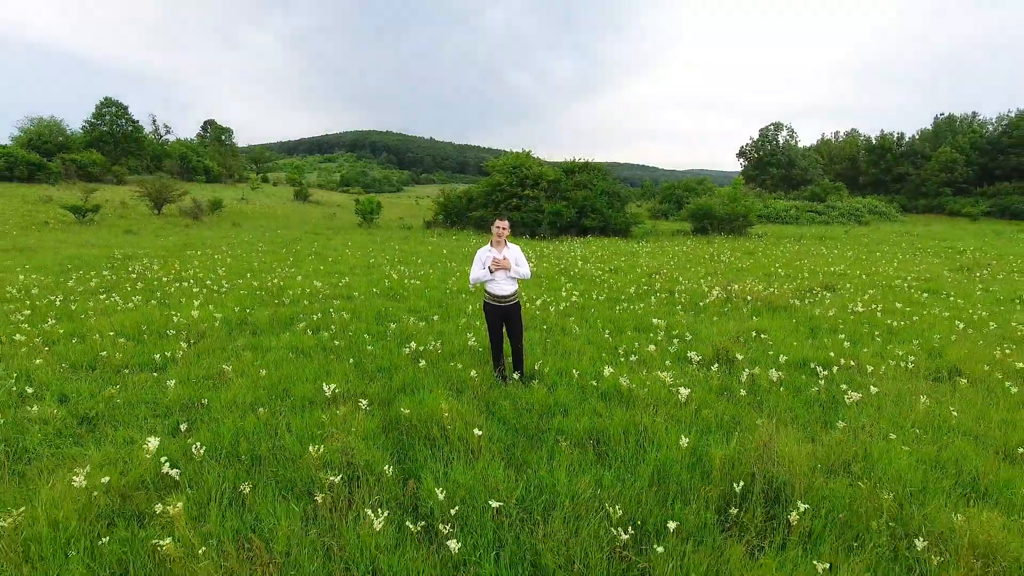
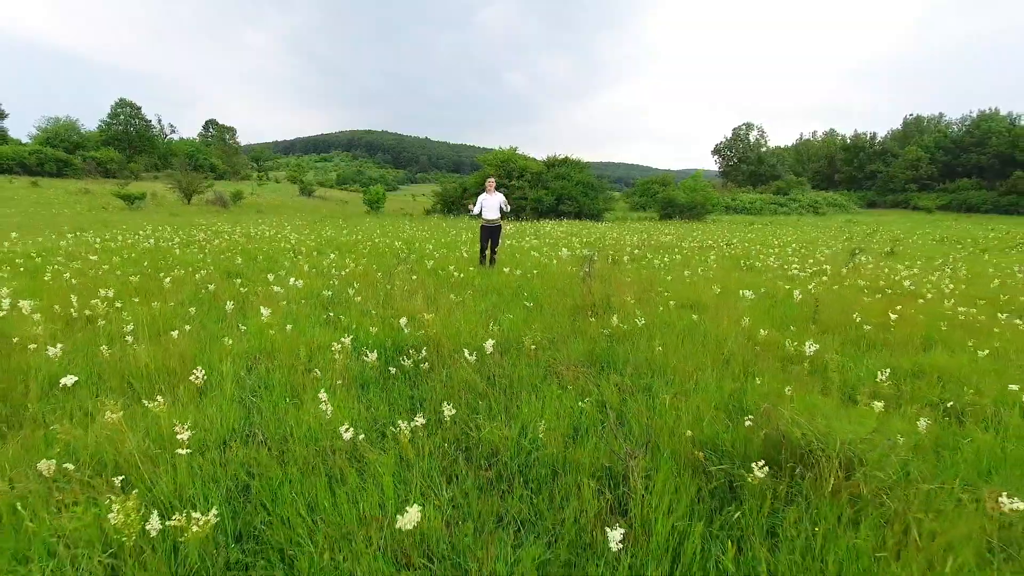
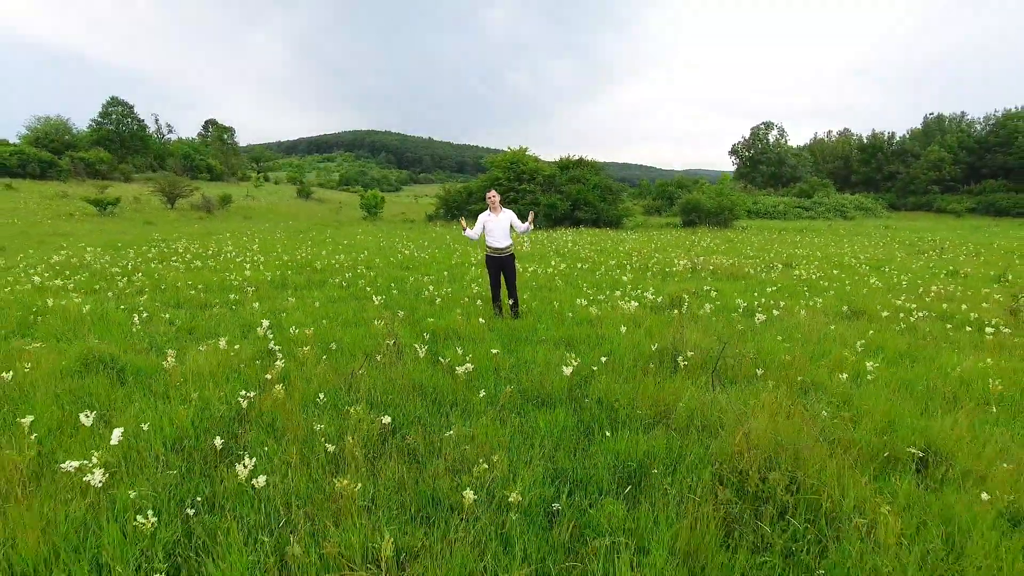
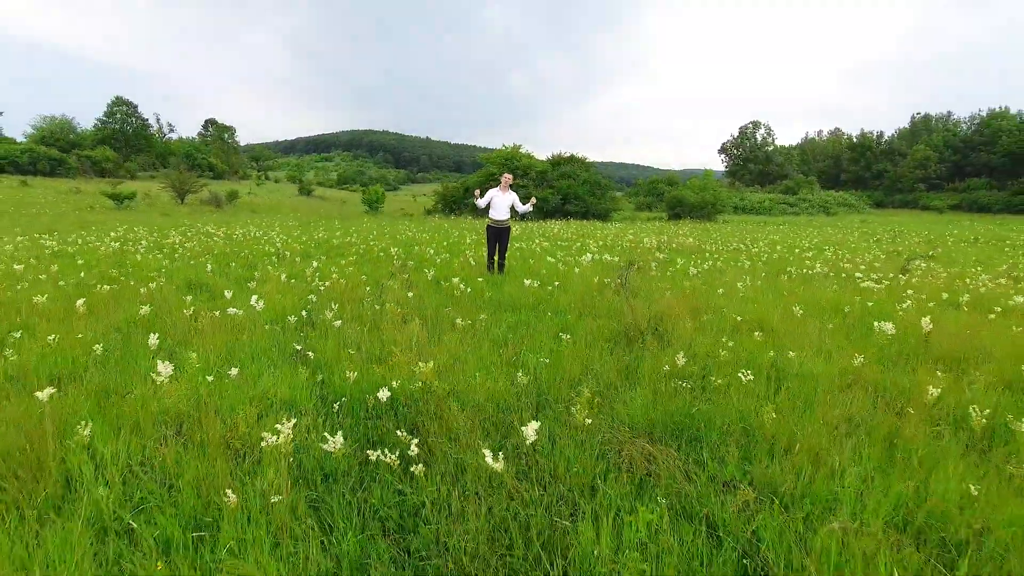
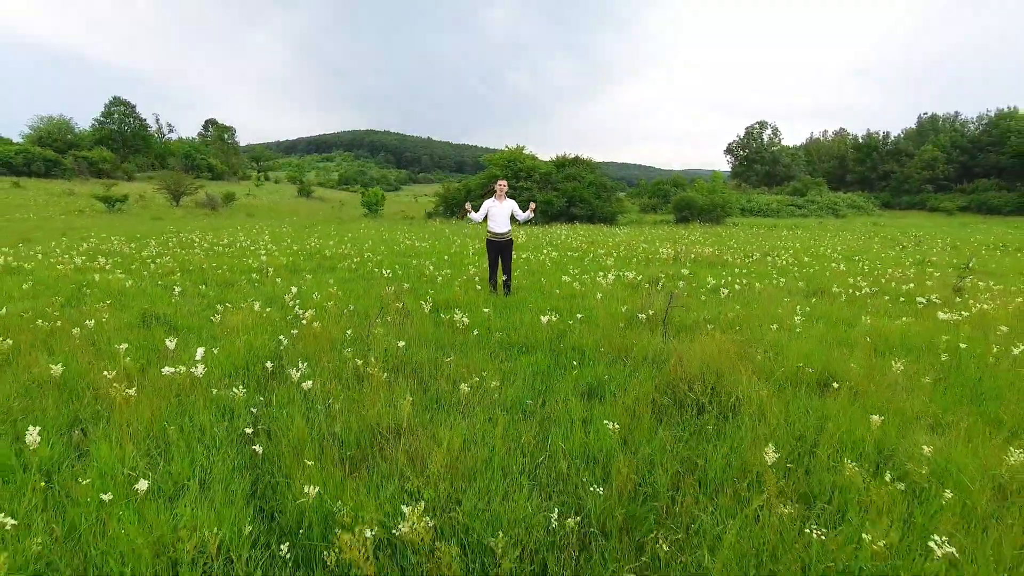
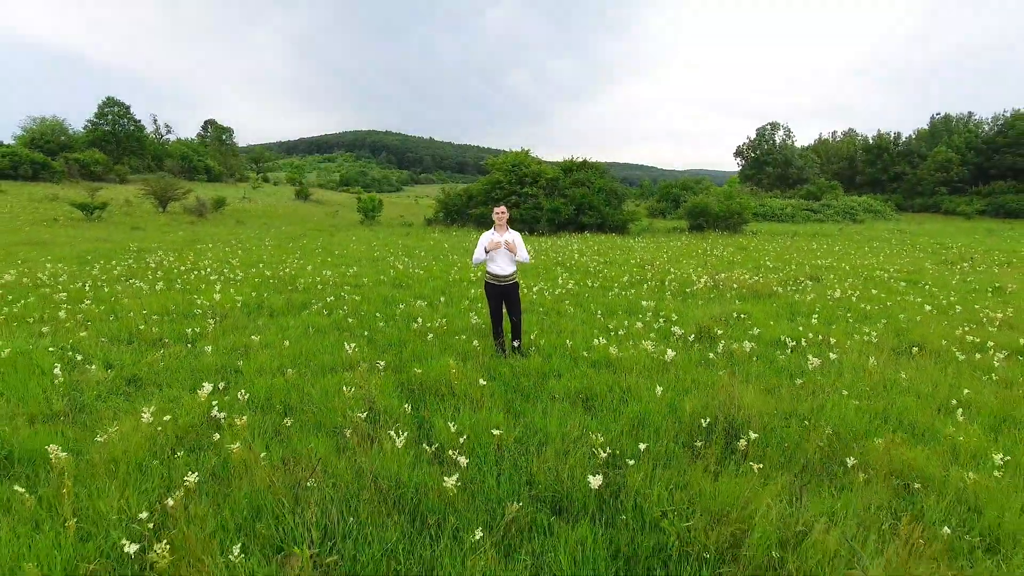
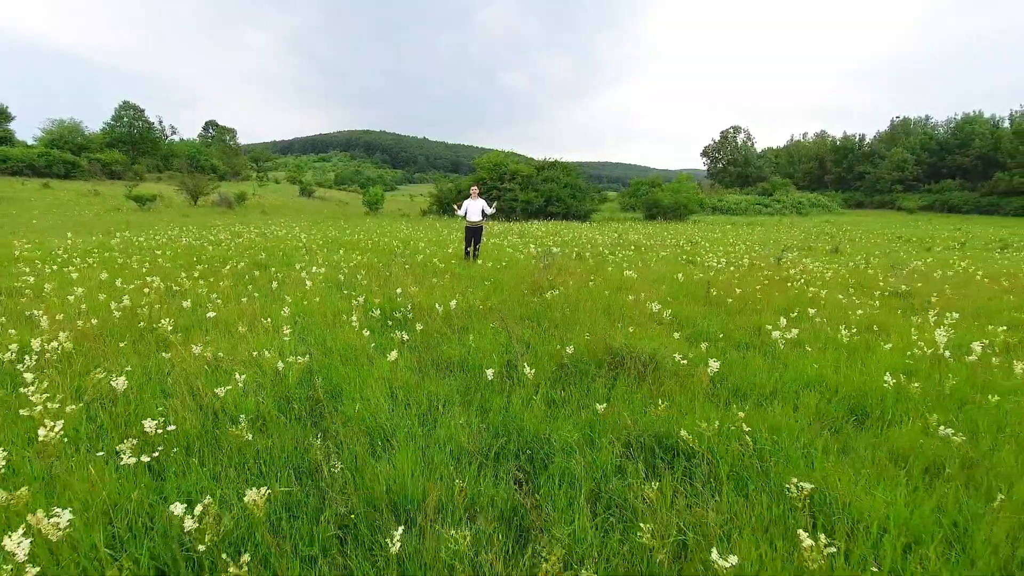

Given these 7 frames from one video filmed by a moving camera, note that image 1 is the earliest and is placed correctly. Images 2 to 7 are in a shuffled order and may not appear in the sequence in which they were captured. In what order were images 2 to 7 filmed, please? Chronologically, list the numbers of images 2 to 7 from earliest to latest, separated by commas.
6, 3, 5, 4, 2, 7
